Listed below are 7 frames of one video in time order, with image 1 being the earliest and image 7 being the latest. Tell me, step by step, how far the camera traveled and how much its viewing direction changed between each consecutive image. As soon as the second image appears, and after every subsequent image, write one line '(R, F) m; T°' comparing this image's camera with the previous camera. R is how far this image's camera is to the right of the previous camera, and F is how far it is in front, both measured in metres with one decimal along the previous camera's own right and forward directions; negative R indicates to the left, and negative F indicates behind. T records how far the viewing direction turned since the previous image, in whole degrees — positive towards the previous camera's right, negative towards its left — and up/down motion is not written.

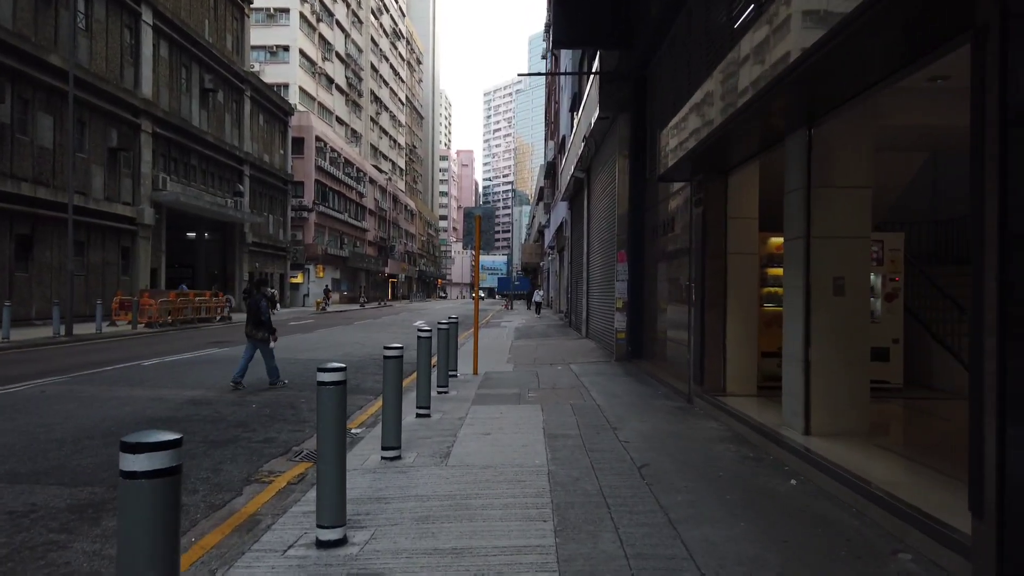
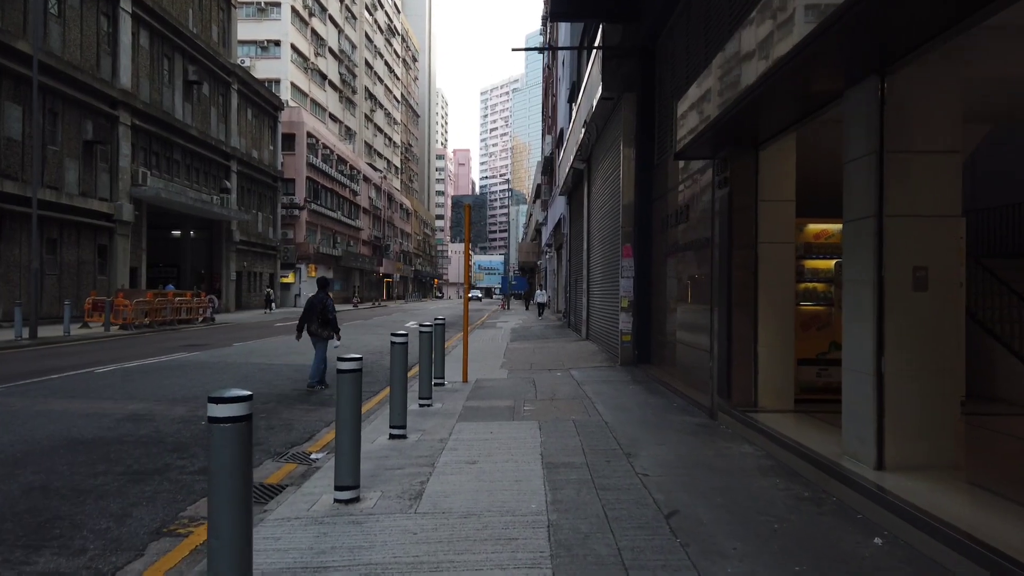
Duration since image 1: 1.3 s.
(+0.1, +1.3) m; 0°
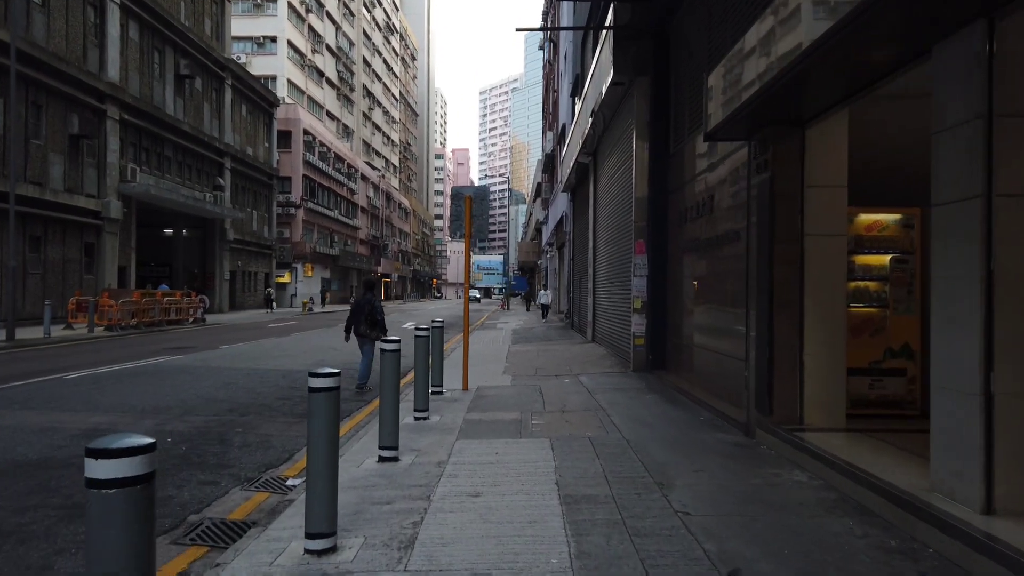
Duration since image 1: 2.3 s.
(-0.1, +1.0) m; 0°
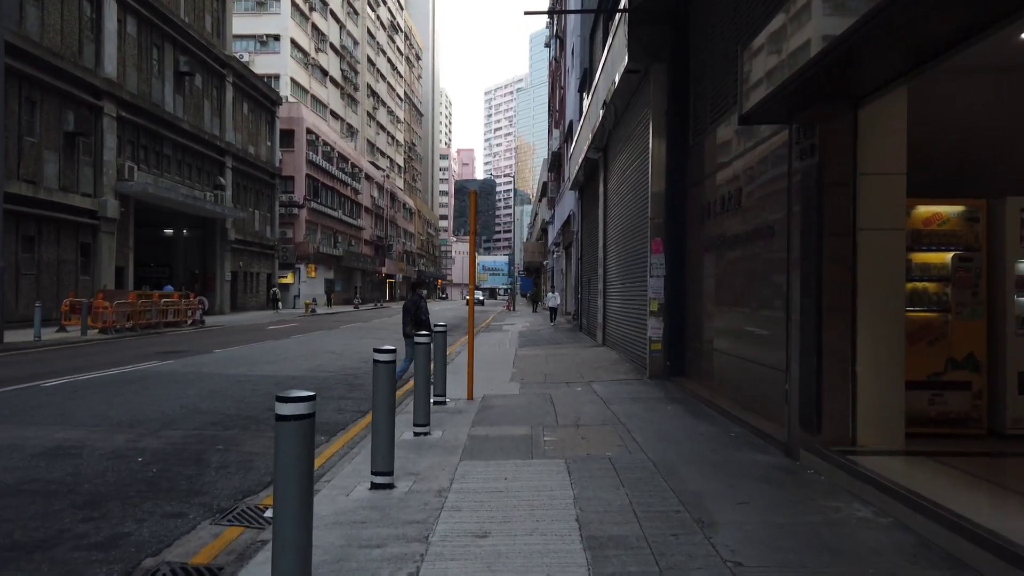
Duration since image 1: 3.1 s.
(0.0, +0.8) m; 0°
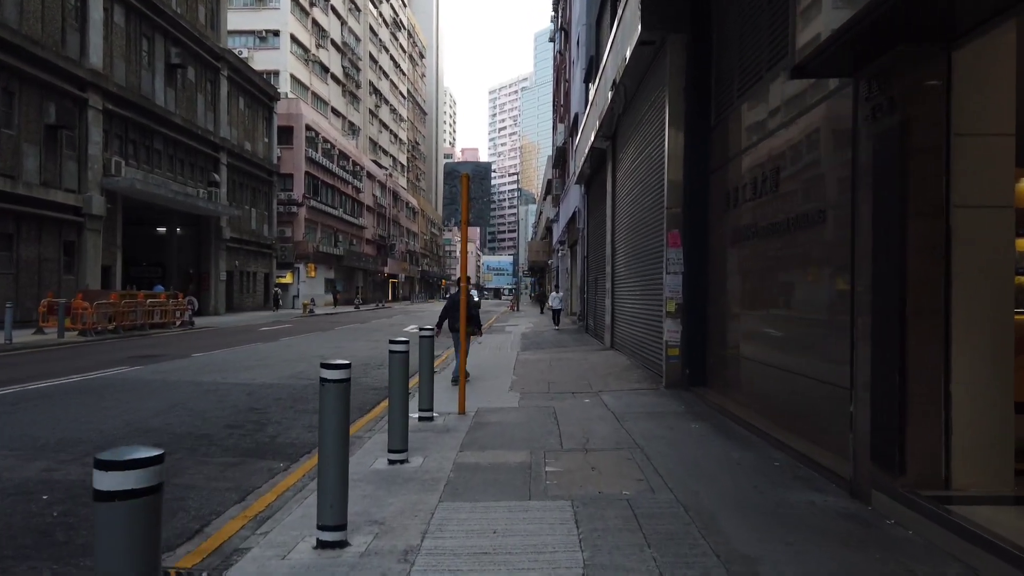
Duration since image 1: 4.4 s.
(+0.1, +1.3) m; 0°
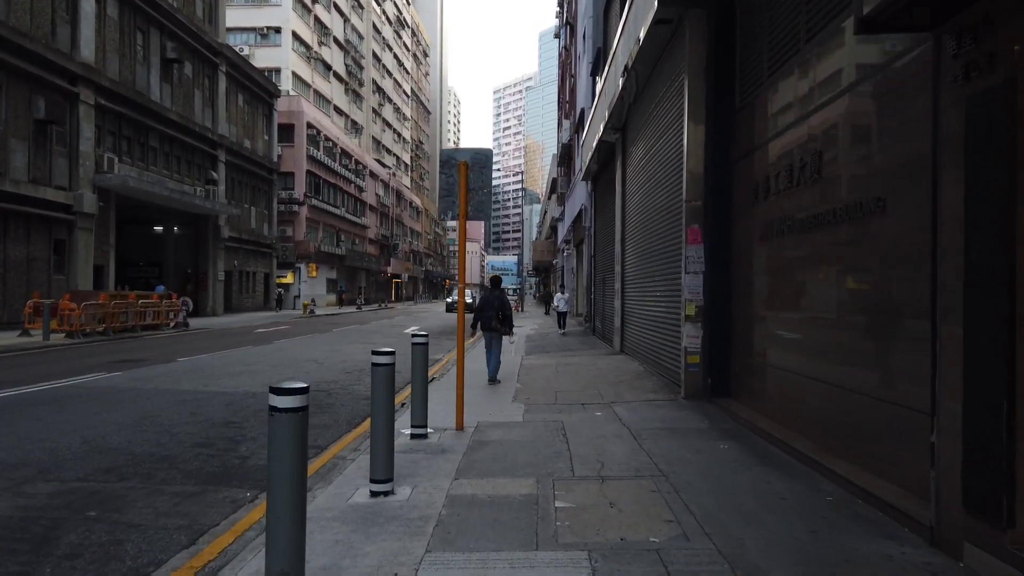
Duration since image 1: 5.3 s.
(0.0, +0.9) m; 0°
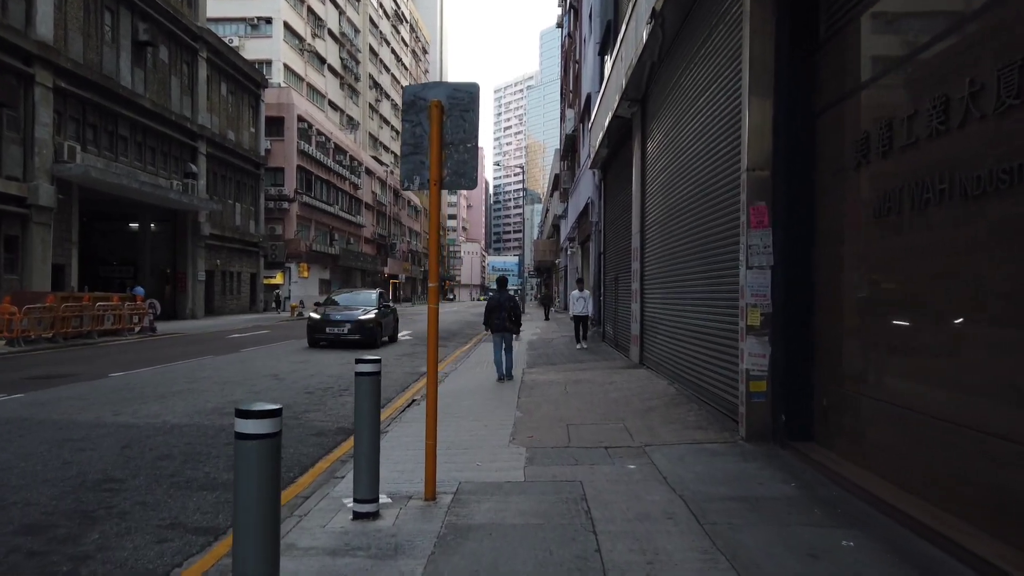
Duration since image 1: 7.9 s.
(0.0, +2.5) m; 0°
